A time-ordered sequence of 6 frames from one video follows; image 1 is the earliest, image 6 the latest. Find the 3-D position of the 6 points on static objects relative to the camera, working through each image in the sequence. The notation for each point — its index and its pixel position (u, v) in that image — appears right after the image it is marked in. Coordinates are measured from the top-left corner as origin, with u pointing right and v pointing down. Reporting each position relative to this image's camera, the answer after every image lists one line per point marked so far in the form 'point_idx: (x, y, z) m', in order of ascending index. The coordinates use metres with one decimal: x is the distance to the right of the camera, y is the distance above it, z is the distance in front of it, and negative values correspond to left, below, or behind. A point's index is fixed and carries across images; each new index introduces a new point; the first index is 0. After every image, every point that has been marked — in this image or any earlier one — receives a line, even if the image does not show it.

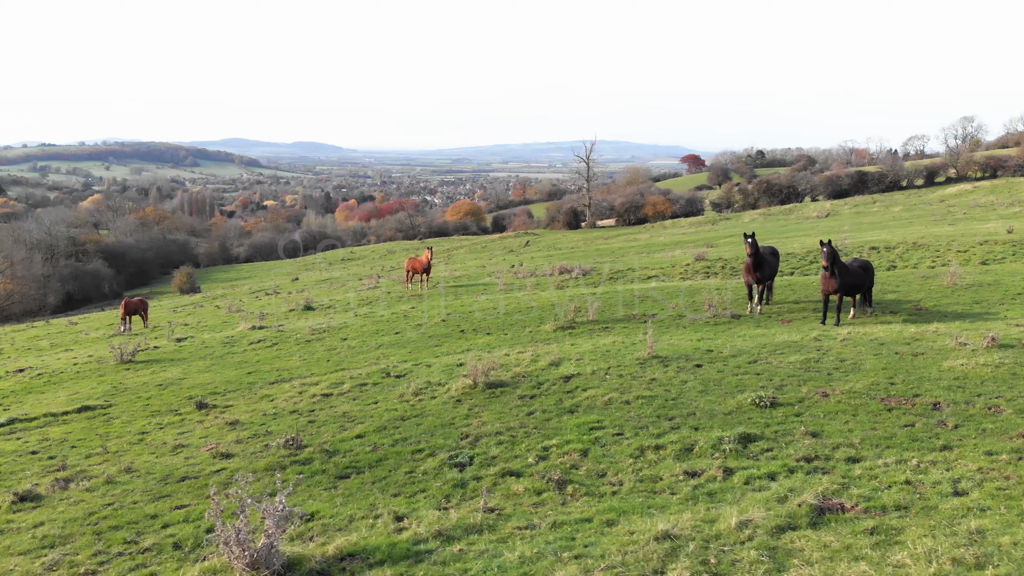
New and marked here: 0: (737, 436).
0: (+2.2, -1.5, +8.8) m
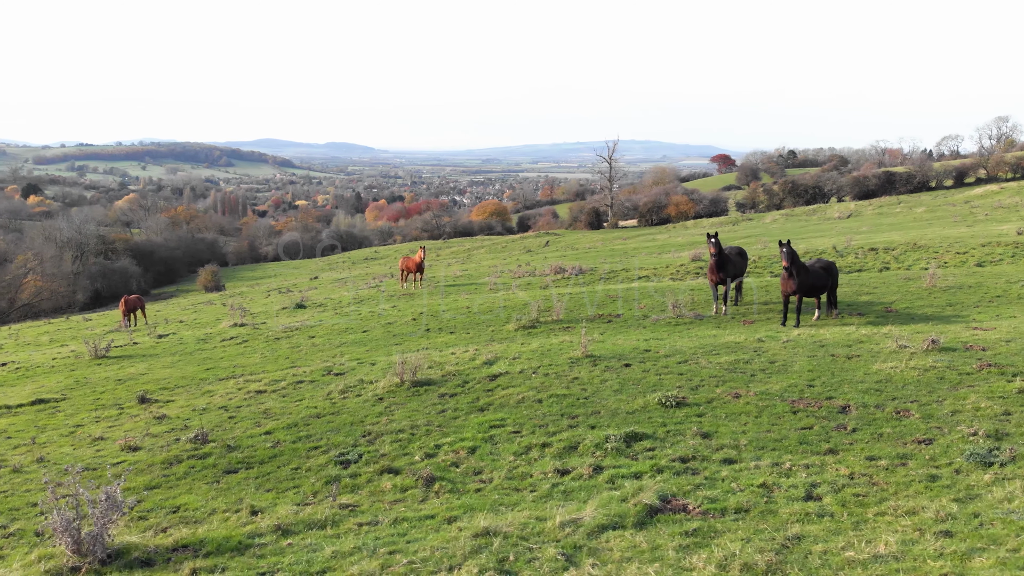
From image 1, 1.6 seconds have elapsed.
0: (+1.1, -1.5, +8.7) m
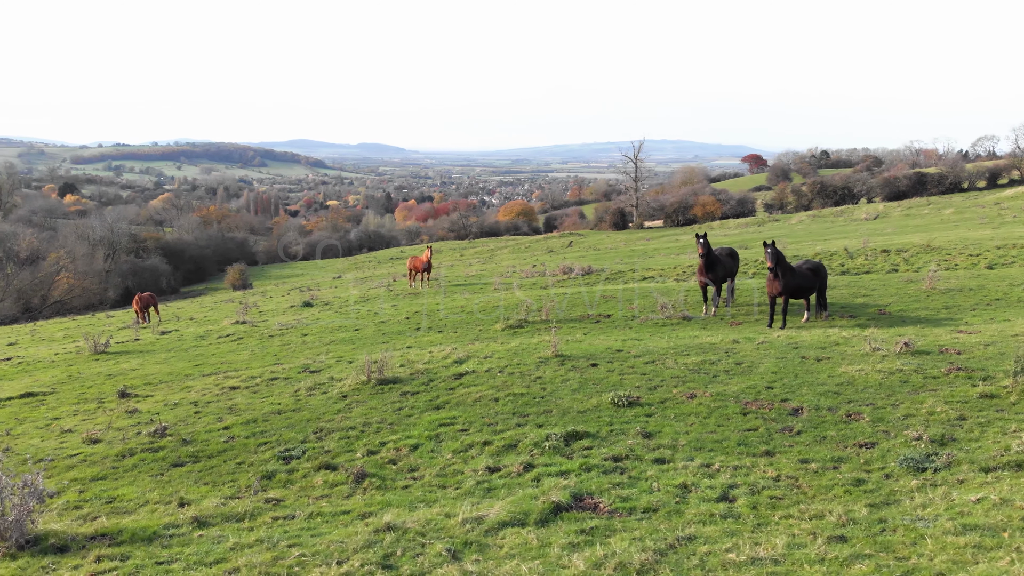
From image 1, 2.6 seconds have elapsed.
0: (+0.5, -1.5, +8.8) m
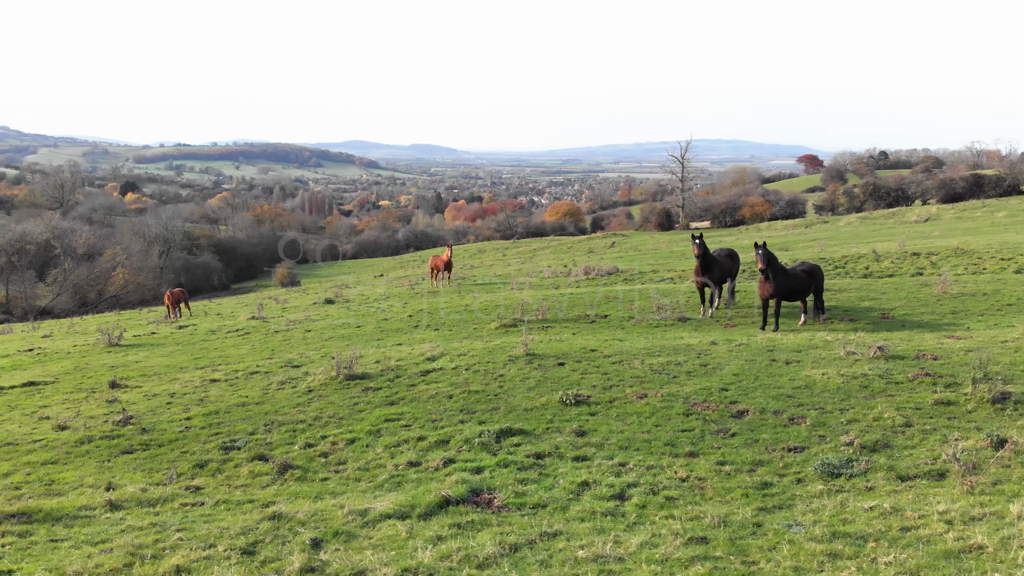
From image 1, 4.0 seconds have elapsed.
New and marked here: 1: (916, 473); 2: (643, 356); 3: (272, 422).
0: (-0.2, -1.5, +8.8) m
1: (+3.3, -1.5, +7.1) m
2: (+1.8, -1.0, +12.3) m
3: (-2.8, -1.5, +10.0) m
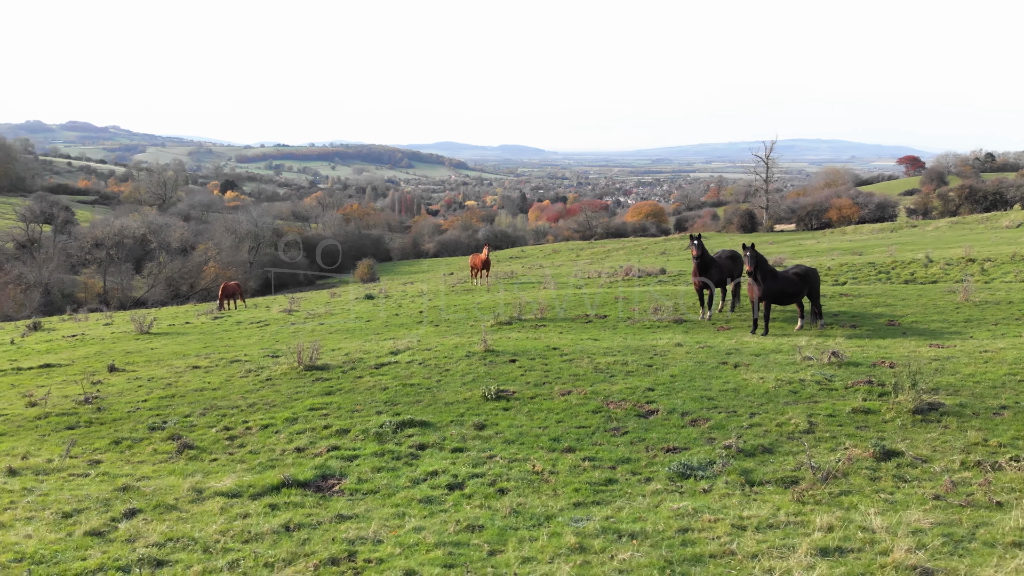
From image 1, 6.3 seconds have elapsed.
0: (-1.2, -1.4, +9.1) m
1: (+2.1, -1.5, +7.0) m
2: (+1.2, -1.0, +12.3) m
3: (-3.6, -1.4, +10.5) m
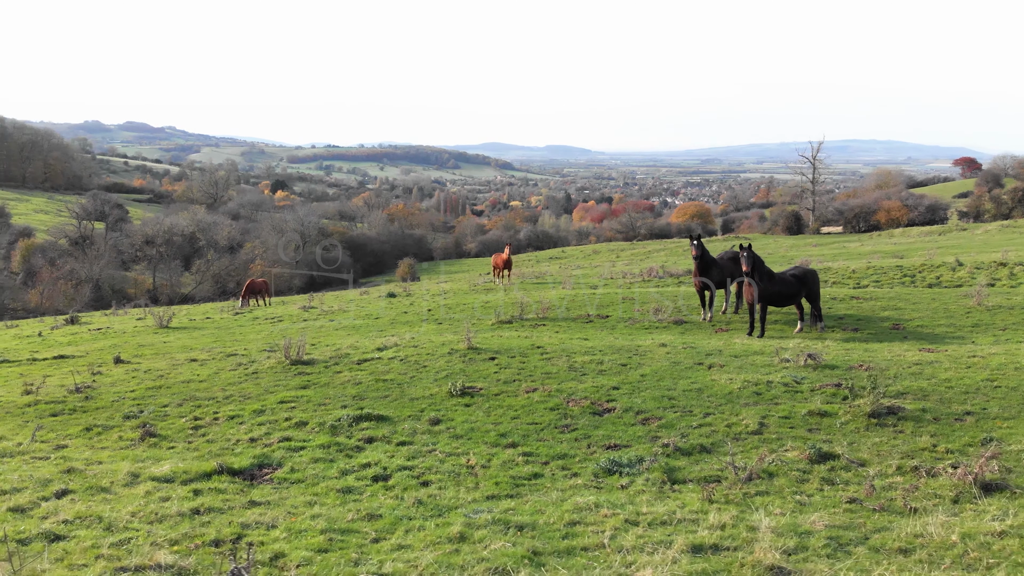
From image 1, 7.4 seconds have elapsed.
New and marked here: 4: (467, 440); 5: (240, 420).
0: (-1.7, -1.4, +9.3) m
1: (+1.5, -1.5, +7.1) m
2: (+0.9, -0.9, +12.4) m
3: (-4.0, -1.4, +10.9) m
4: (-0.4, -1.5, +8.4) m
5: (-3.0, -1.5, +9.6) m
